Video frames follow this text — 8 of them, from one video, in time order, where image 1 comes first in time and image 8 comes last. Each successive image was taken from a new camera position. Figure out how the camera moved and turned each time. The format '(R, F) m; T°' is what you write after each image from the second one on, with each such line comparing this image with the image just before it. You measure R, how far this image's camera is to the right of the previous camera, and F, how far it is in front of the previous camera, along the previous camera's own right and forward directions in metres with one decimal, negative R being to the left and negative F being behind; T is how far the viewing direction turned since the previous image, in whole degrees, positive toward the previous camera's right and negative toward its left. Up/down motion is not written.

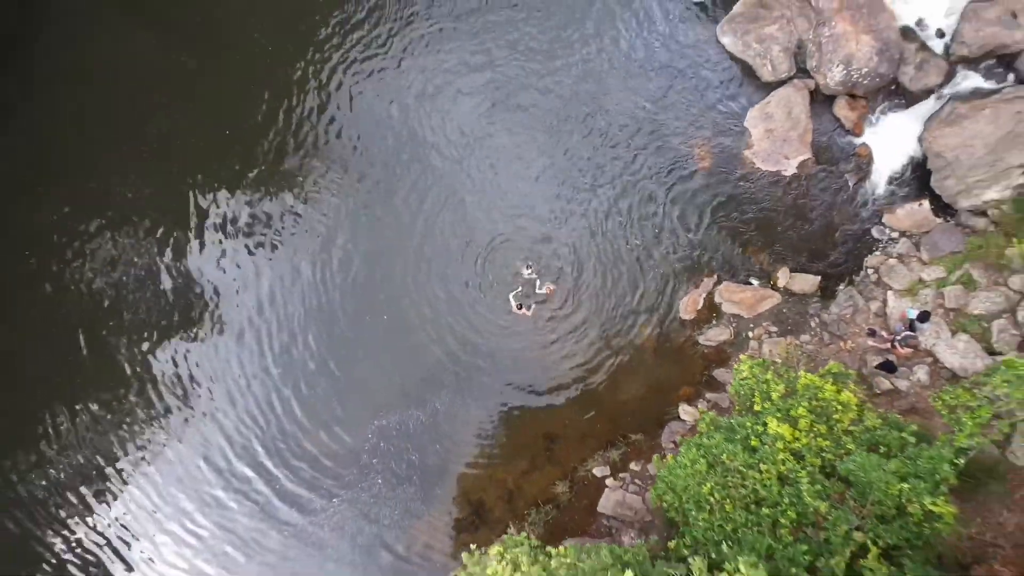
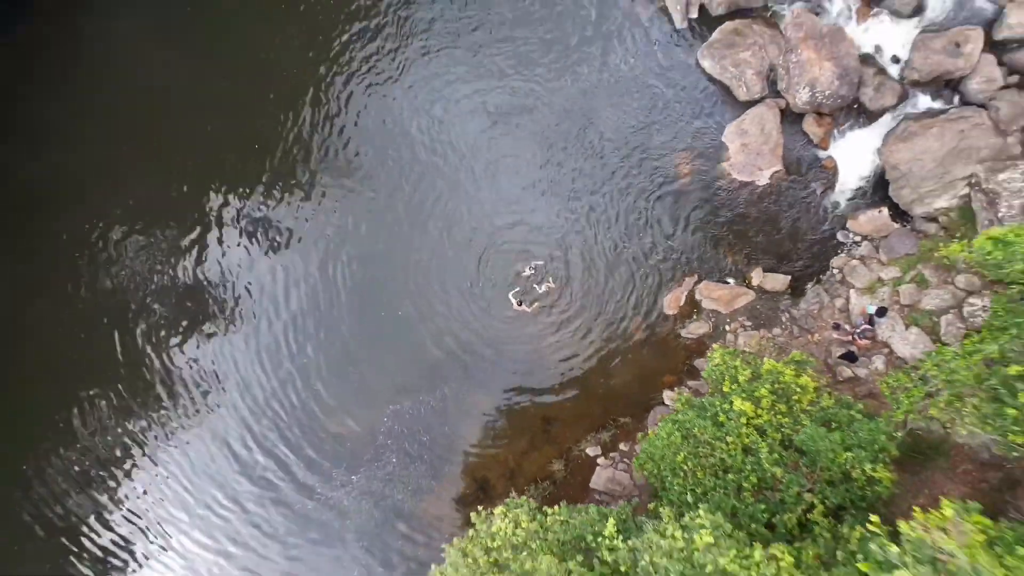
(0.0, -1.5) m; 0°
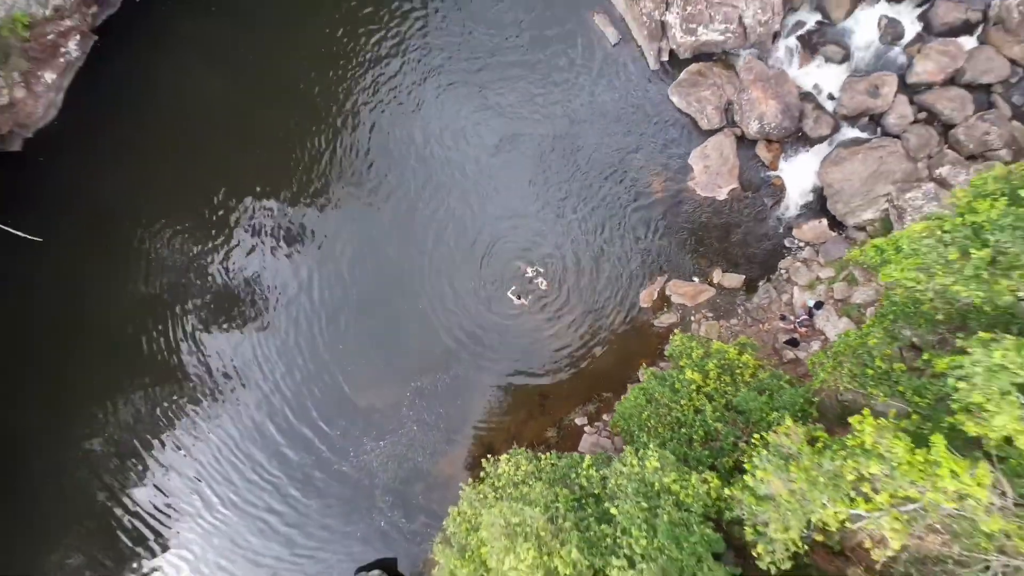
(0.0, -2.9) m; 0°
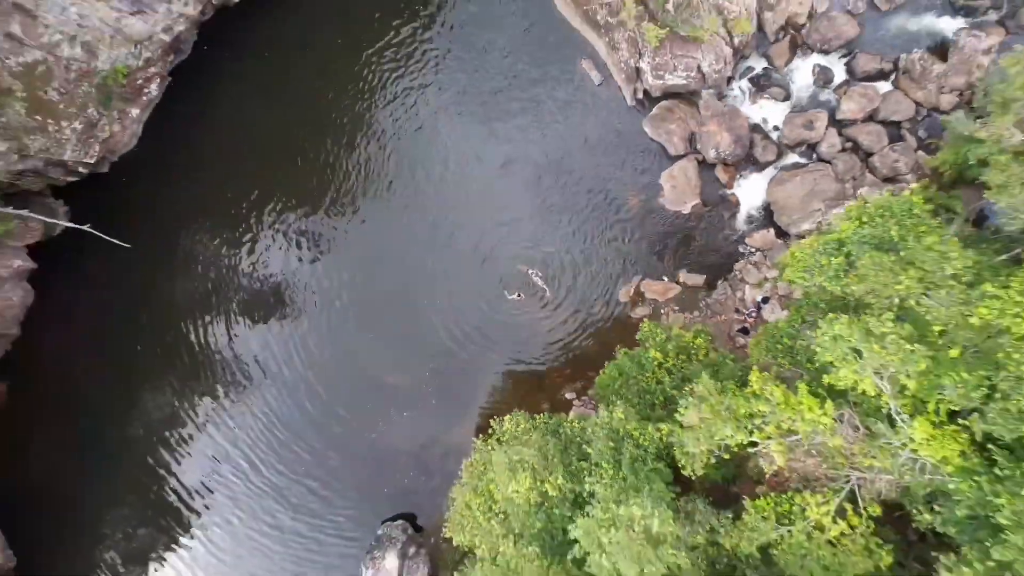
(0.0, -3.6) m; 0°
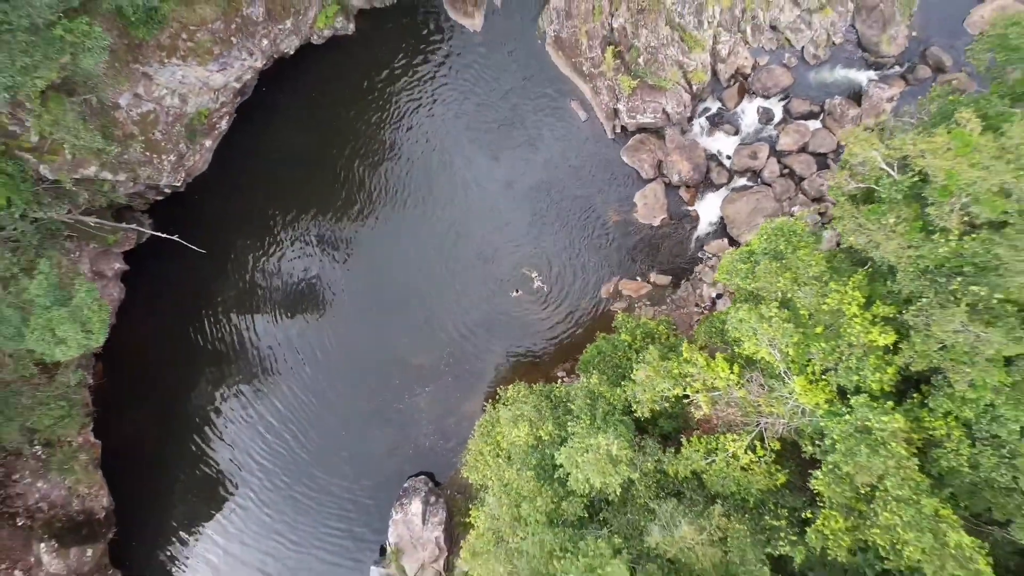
(-0.1, -4.7) m; 0°
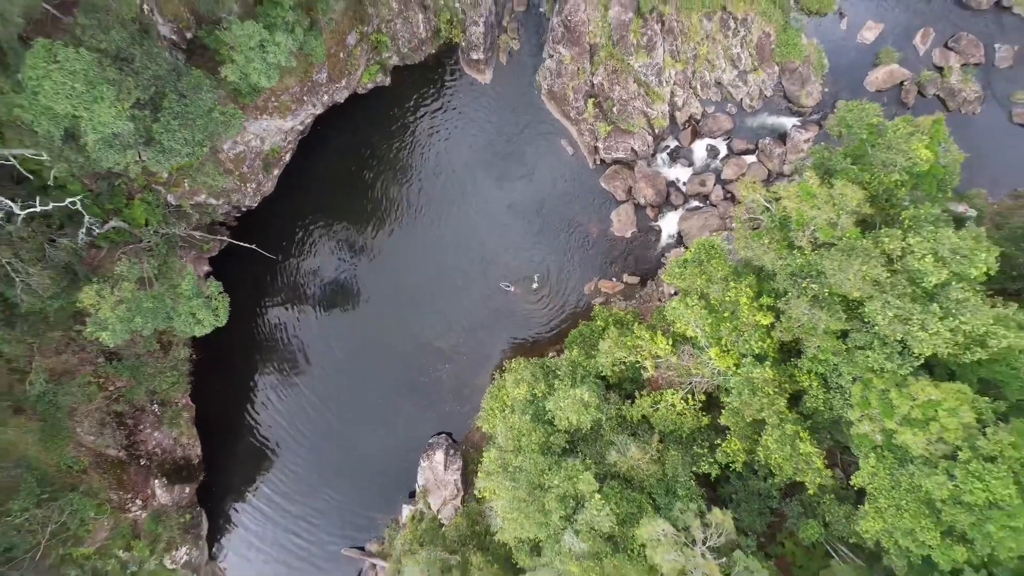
(-0.2, -6.8) m; 0°
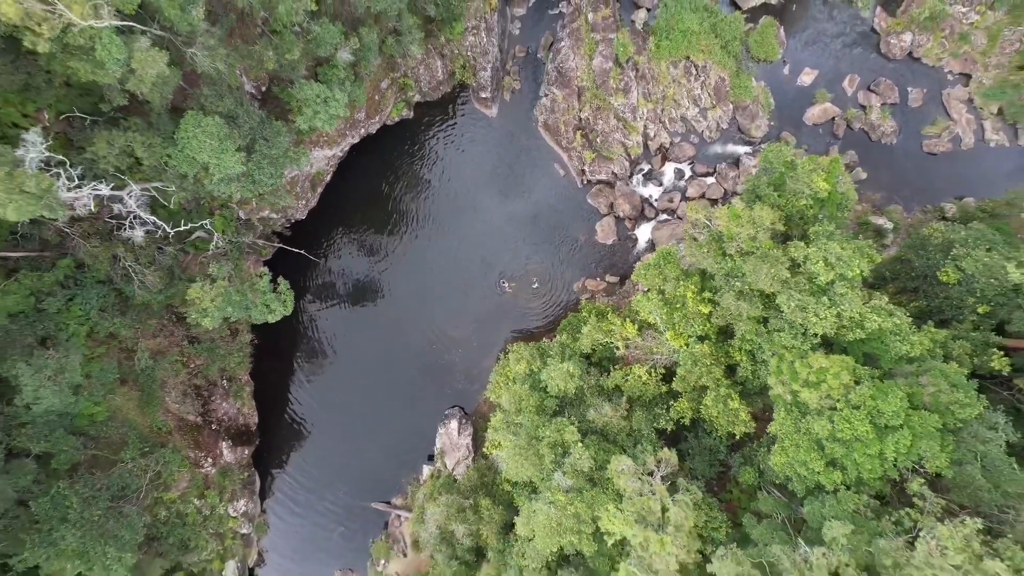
(-0.2, -6.5) m; 0°
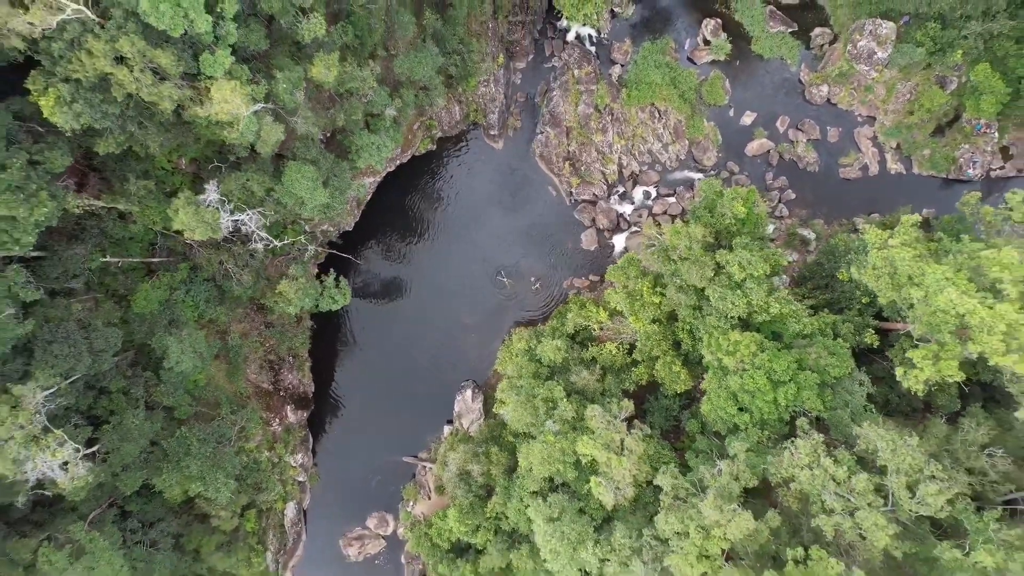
(-0.2, -9.5) m; 0°
